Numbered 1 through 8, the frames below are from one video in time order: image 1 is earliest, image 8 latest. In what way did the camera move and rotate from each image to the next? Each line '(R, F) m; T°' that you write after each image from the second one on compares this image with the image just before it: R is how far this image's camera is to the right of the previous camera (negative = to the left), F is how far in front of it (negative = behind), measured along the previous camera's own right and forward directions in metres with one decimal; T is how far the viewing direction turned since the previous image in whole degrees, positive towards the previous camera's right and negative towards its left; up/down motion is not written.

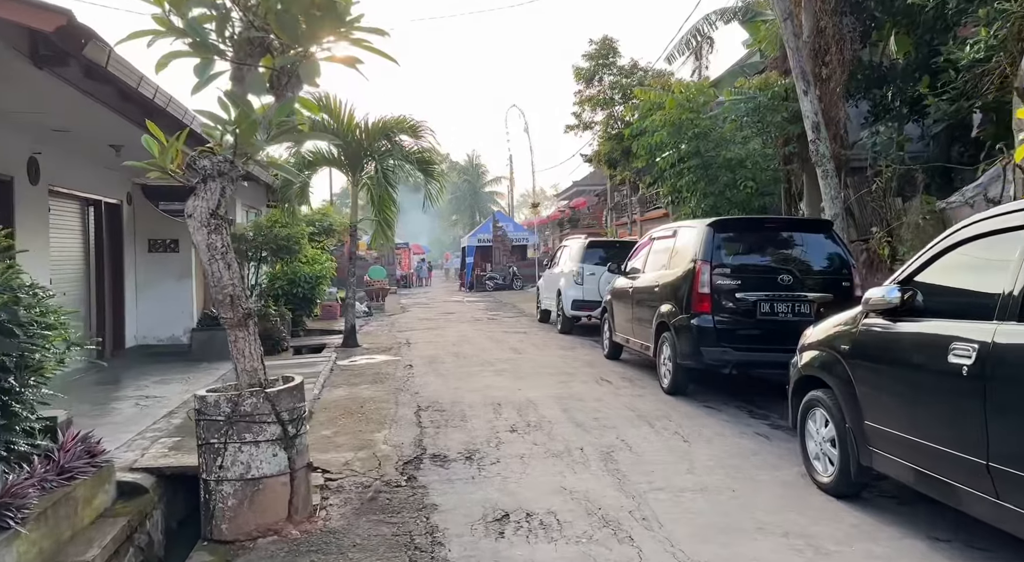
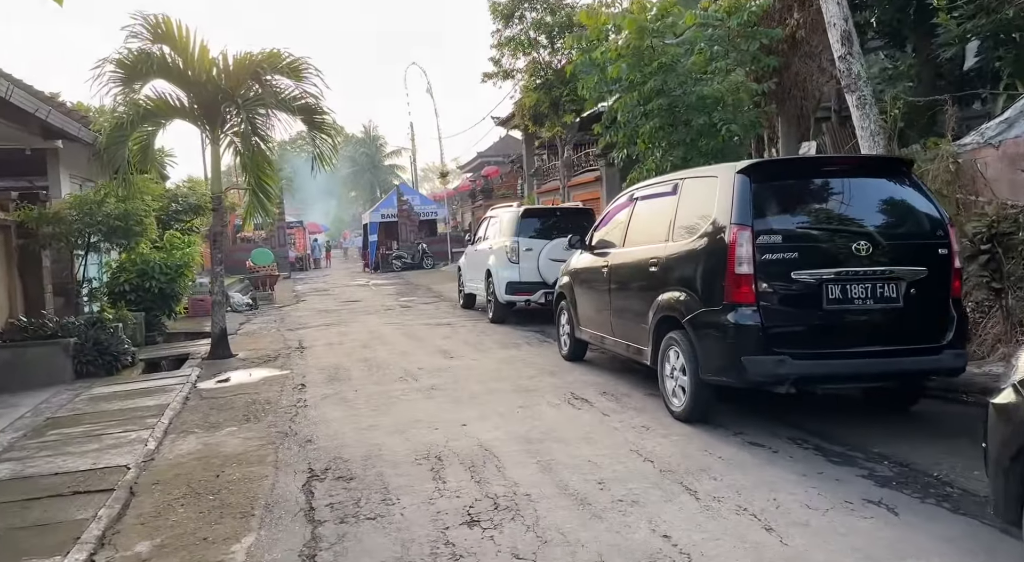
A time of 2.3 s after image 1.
(-0.2, +2.6) m; +7°
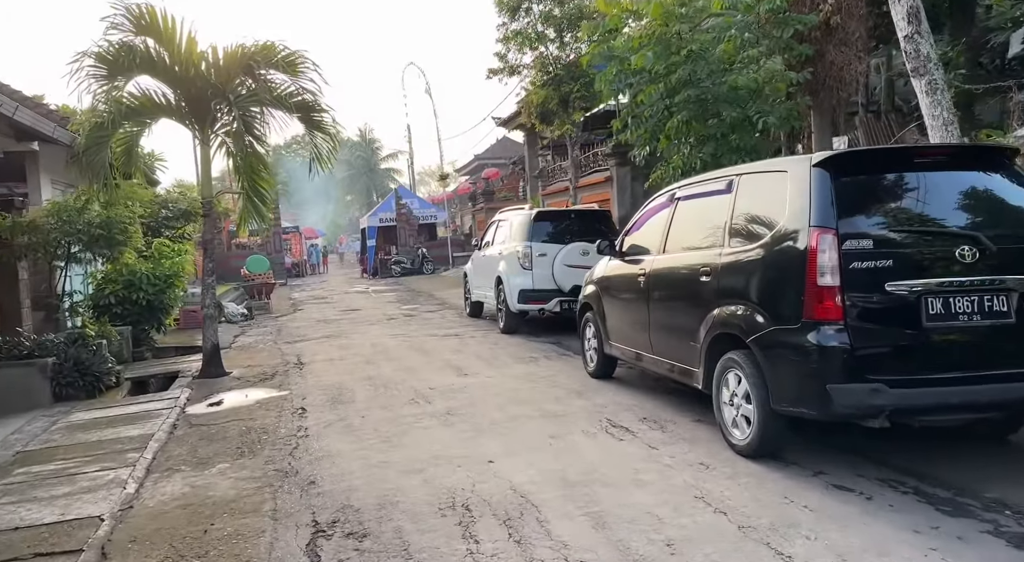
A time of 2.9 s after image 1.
(-0.2, +0.7) m; 0°
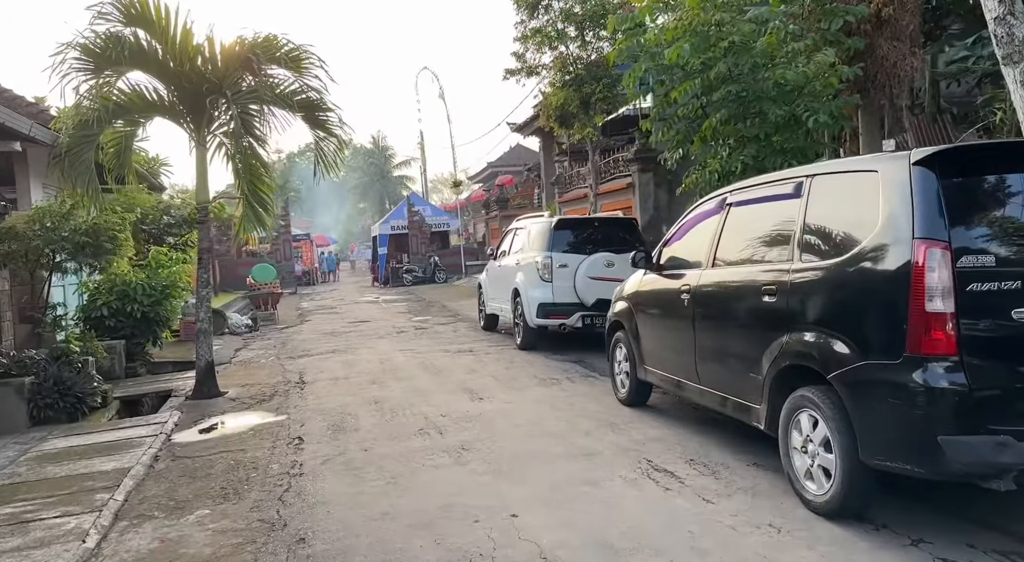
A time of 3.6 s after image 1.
(-0.1, +0.7) m; -1°
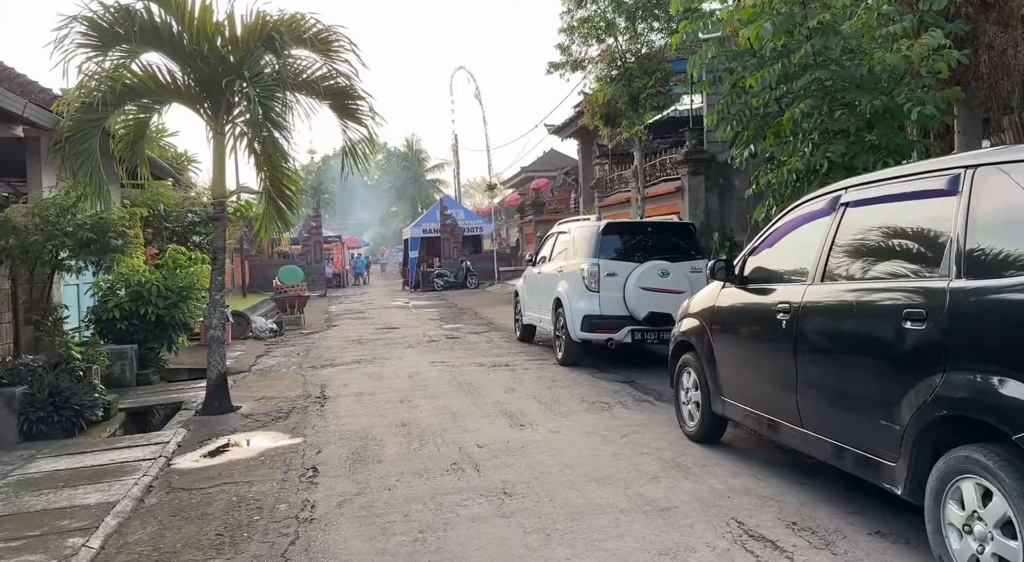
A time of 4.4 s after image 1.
(-0.2, +0.9) m; -2°
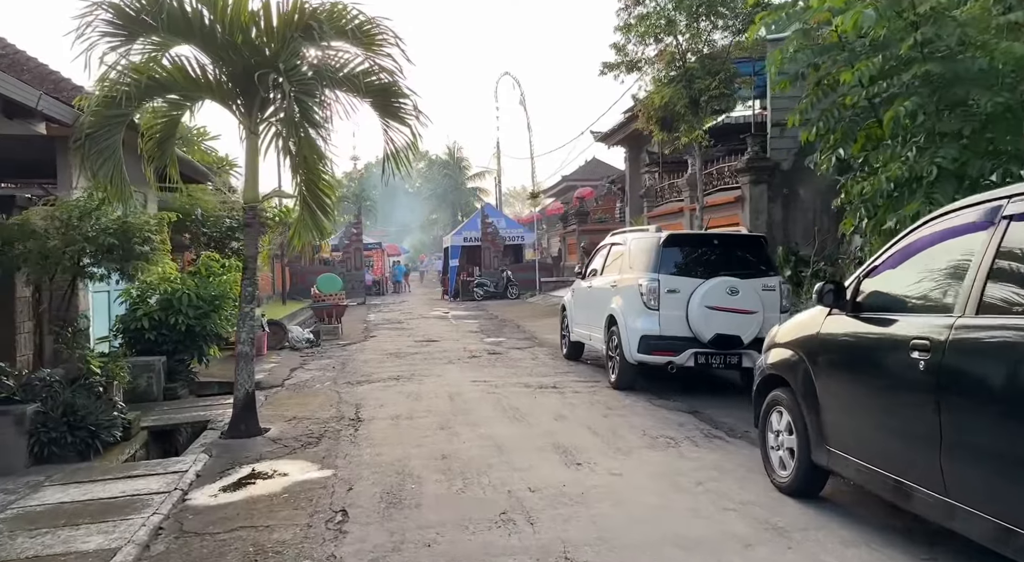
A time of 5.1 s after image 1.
(-0.2, +0.7) m; -3°
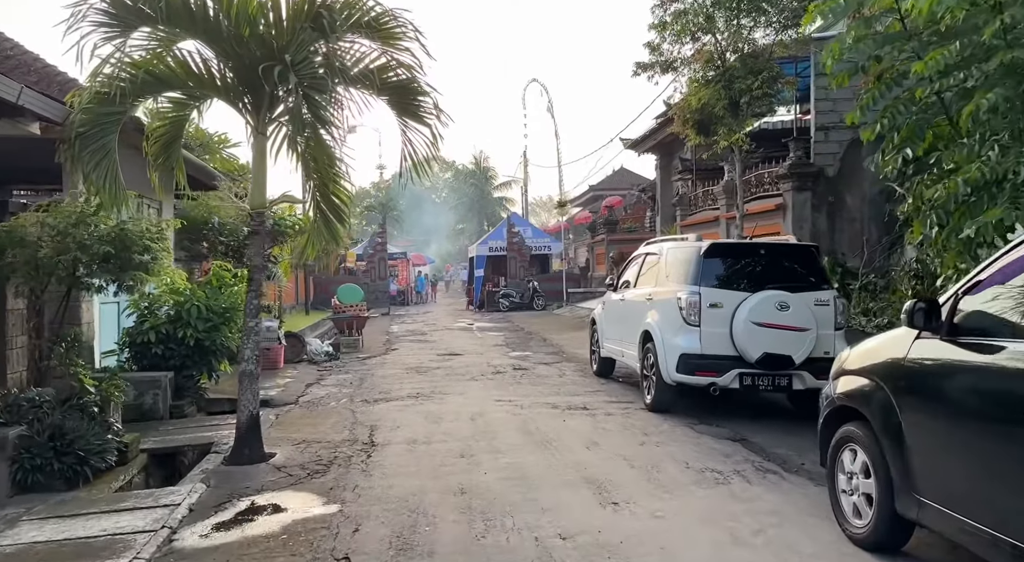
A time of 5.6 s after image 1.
(0.0, +0.6) m; -2°
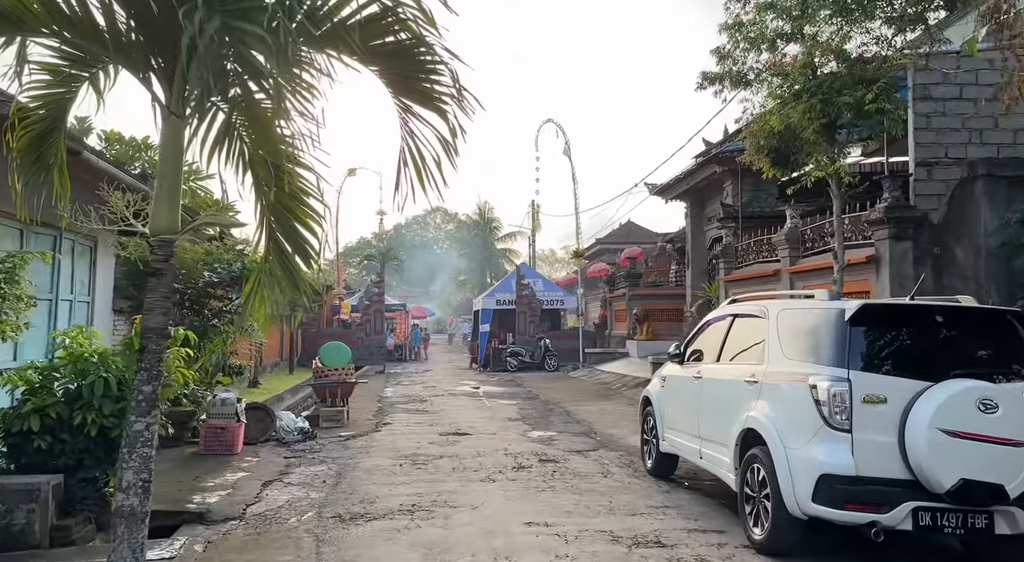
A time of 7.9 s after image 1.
(-0.3, +2.5) m; 0°
